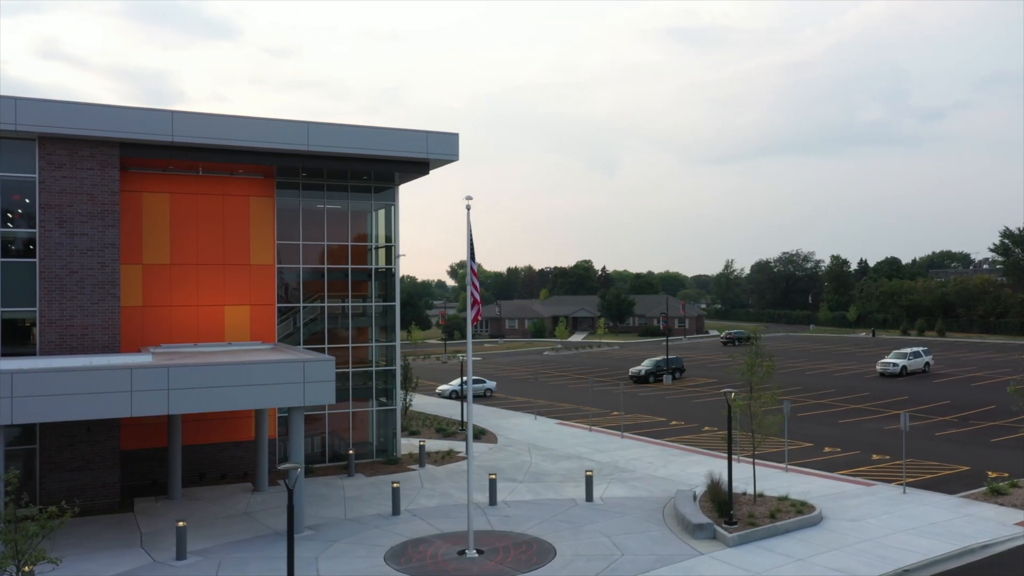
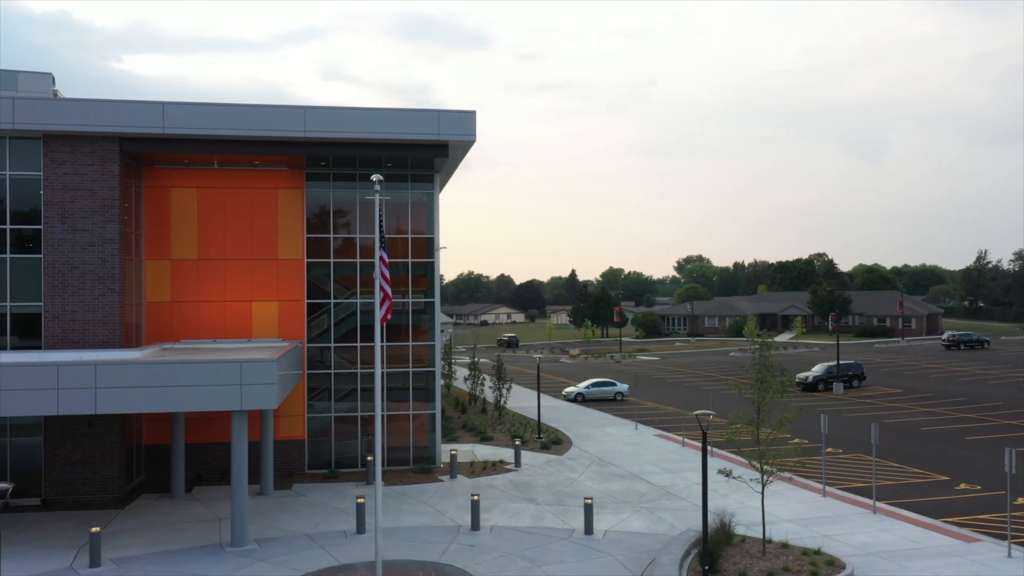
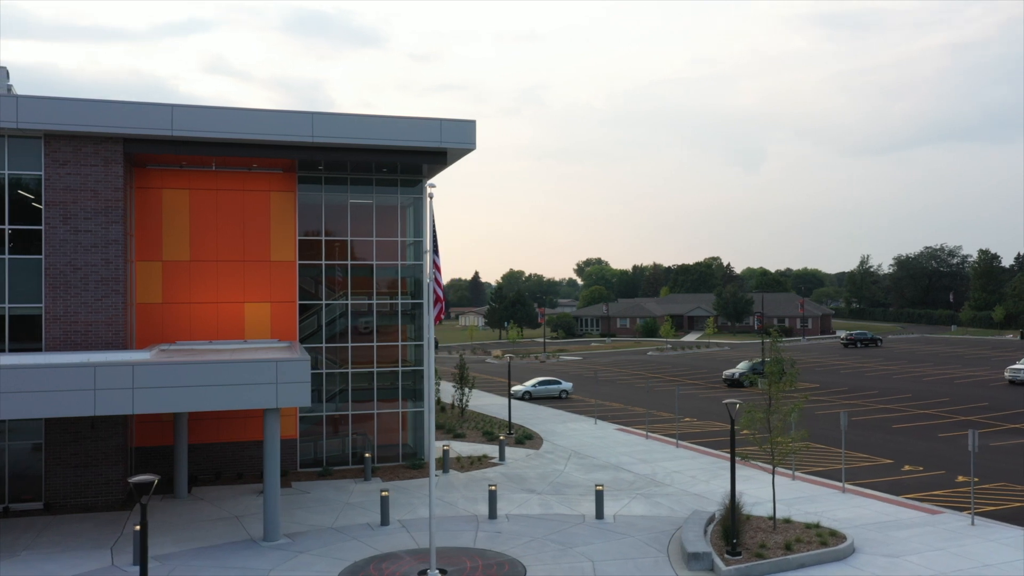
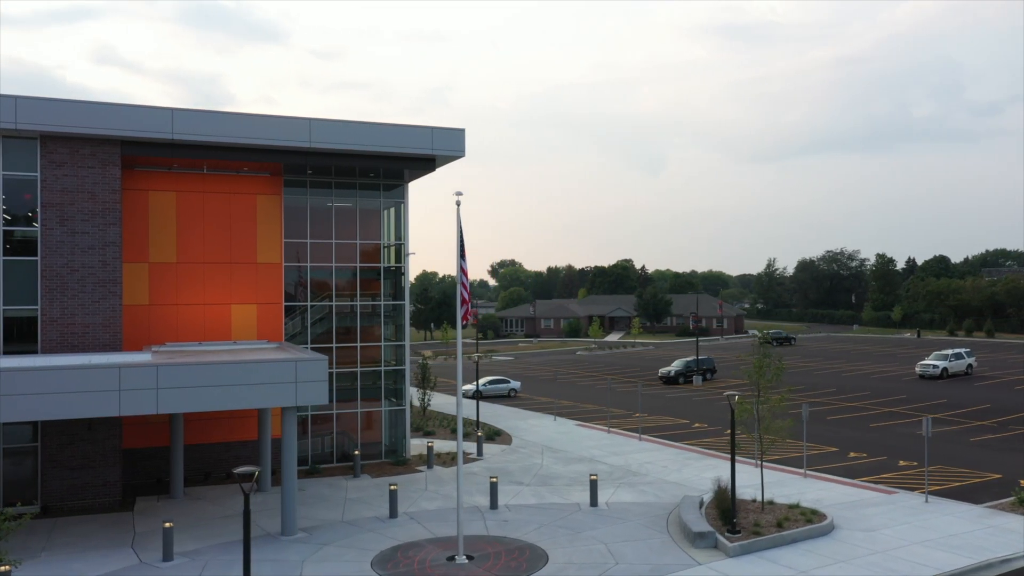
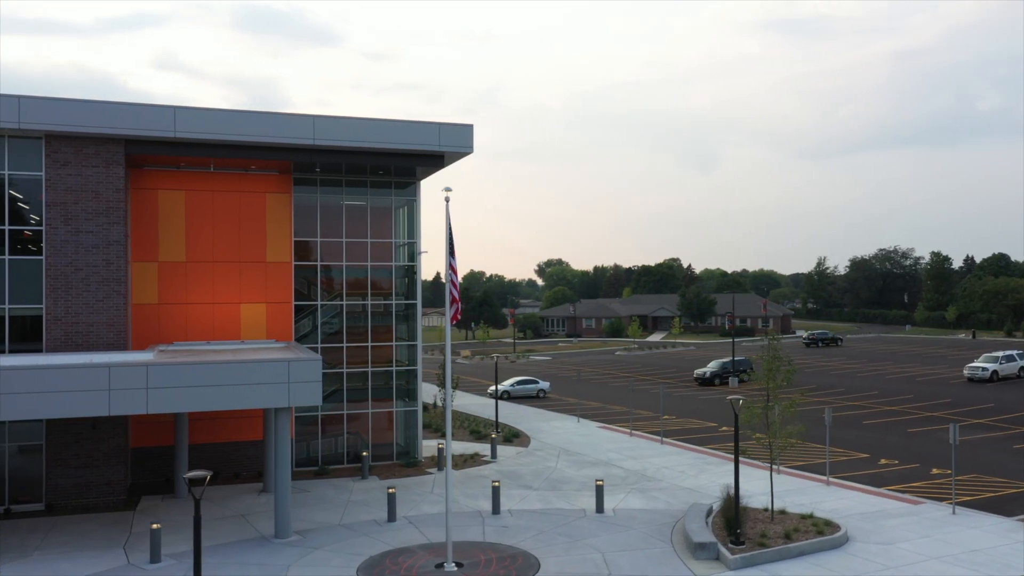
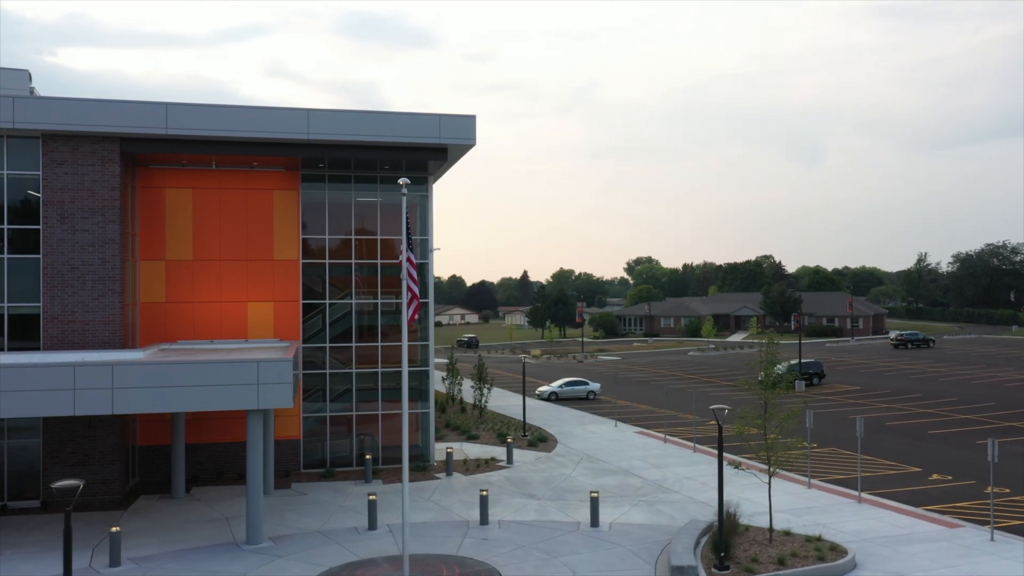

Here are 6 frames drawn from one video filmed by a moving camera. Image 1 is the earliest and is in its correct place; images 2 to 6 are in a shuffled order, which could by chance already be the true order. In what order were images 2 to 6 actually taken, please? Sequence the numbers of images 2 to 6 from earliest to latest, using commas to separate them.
4, 5, 3, 6, 2
